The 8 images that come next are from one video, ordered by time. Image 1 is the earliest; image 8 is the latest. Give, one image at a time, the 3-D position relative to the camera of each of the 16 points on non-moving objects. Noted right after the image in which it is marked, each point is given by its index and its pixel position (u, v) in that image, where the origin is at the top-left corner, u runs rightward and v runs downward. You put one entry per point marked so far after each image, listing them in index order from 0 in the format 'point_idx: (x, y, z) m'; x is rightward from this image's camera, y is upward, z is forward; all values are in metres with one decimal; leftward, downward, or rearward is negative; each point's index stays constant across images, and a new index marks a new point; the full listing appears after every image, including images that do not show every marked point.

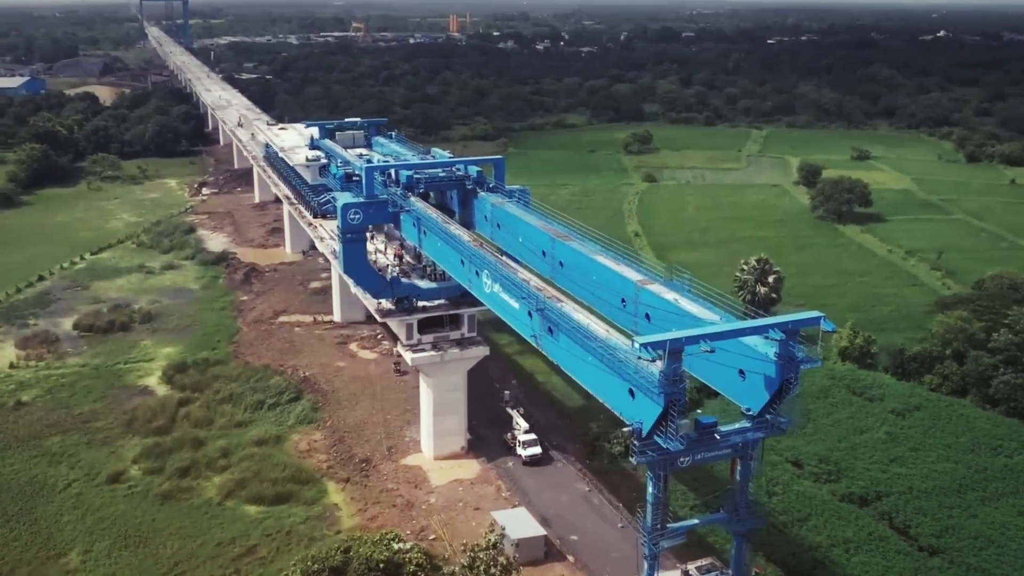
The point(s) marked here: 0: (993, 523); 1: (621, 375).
0: (+9.6, -4.7, +18.9) m
1: (+1.4, -1.1, +11.7) m
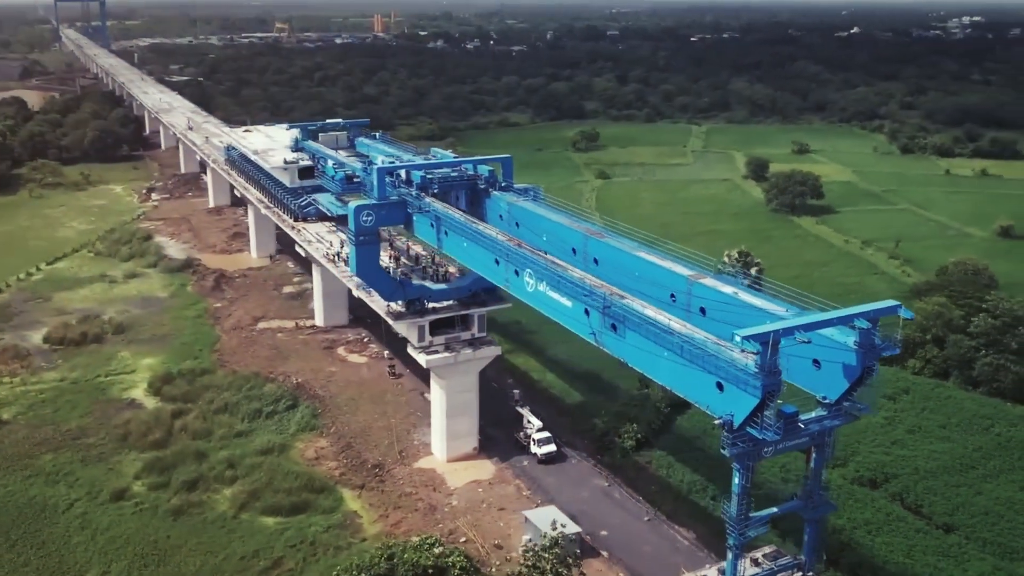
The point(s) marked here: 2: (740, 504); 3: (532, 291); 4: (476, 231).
0: (+10.1, -4.4, +19.7) m
1: (+2.4, -1.0, +11.8) m
2: (+2.9, -2.7, +12.0) m
3: (+0.3, -0.1, +15.5) m
4: (-0.6, +1.0, +17.1) m
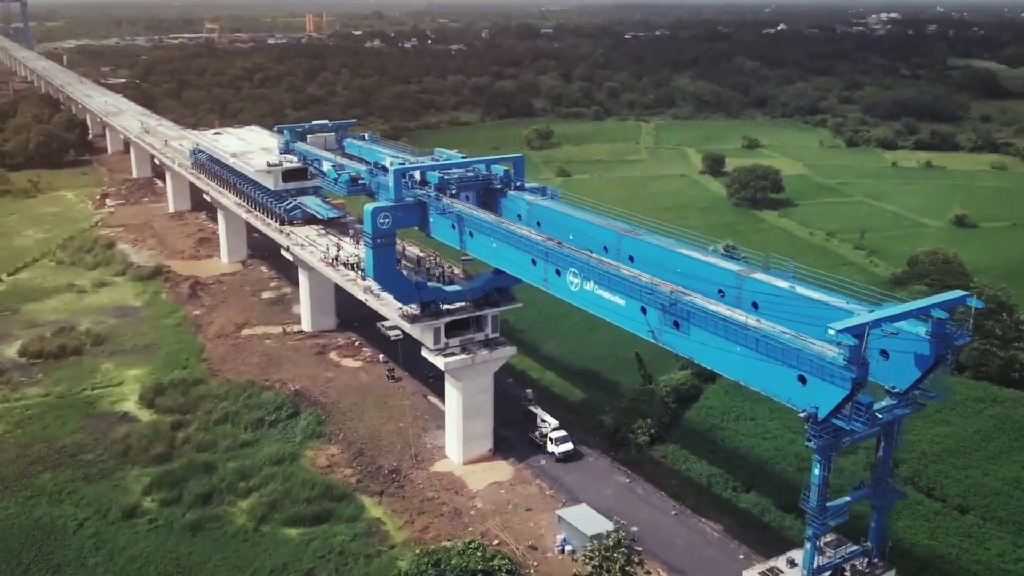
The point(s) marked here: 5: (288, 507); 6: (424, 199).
0: (+10.6, -4.1, +20.4) m
1: (+3.4, -0.9, +11.9) m
2: (+3.9, -2.6, +12.1) m
3: (+1.1, 0.0, +15.5) m
4: (0.0, +1.0, +17.0) m
5: (-4.6, -4.5, +19.6) m
6: (-1.8, +1.8, +19.5) m
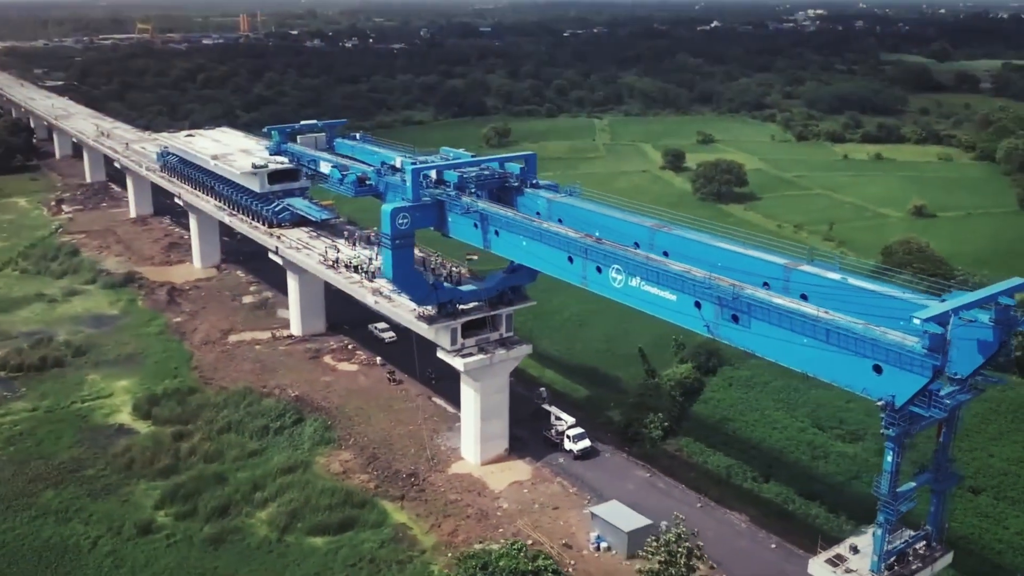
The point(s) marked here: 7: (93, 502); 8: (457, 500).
0: (+11.0, -3.8, +21.0) m
1: (+4.4, -0.8, +12.1) m
2: (+4.9, -2.5, +12.3) m
3: (+1.8, 0.0, +15.4) m
4: (+0.5, +1.0, +16.9) m
5: (-4.1, -4.6, +19.2) m
6: (-1.4, +1.8, +19.3) m
7: (-8.7, -4.5, +19.8) m
8: (-1.1, -4.4, +19.8) m
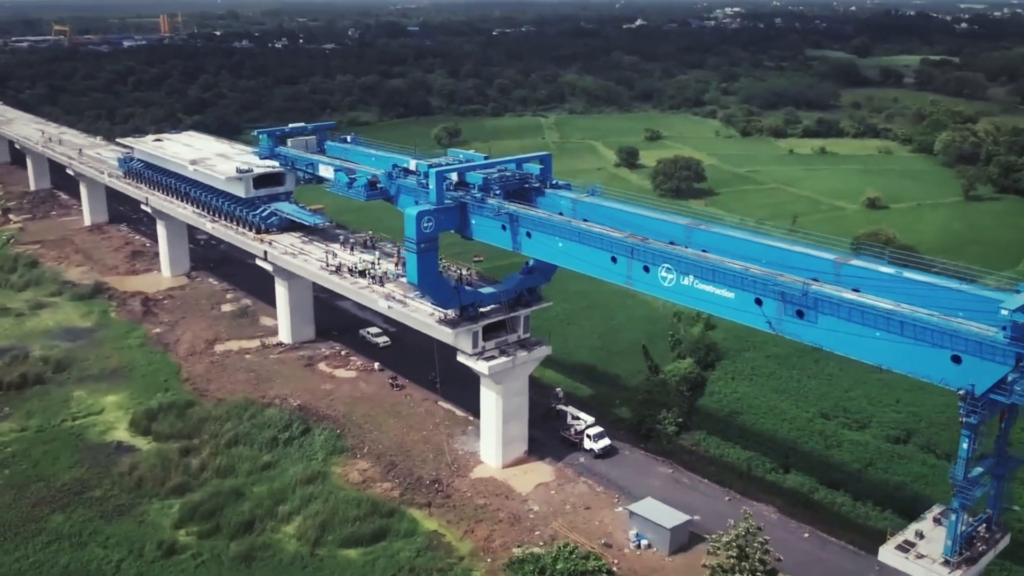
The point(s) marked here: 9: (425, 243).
0: (+11.5, -3.5, +21.9) m
1: (+5.5, -0.7, +12.4) m
2: (+6.0, -2.4, +12.7) m
3: (+2.6, +0.1, +15.5) m
4: (+1.2, +1.0, +16.8) m
5: (-3.4, -4.7, +18.8) m
6: (-0.9, +1.7, +19.1) m
7: (-8.1, -4.7, +19.0) m
8: (-0.5, -4.5, +19.7) m
9: (-1.7, +0.9, +18.8) m
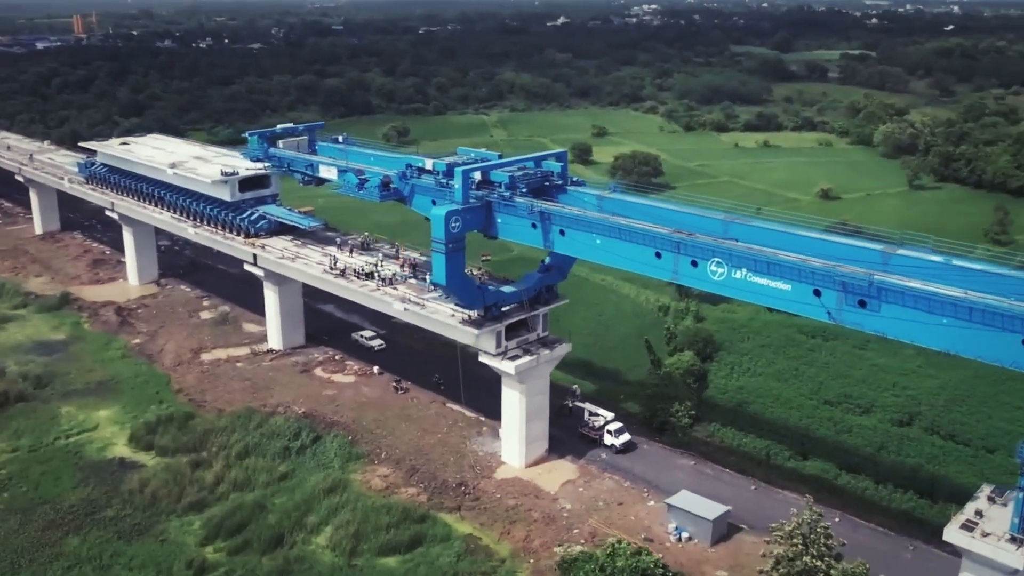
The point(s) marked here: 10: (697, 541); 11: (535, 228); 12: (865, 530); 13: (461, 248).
0: (+11.8, -3.2, +22.7) m
1: (+6.6, -0.5, +12.8) m
2: (+7.2, -2.2, +13.1) m
3: (+3.4, +0.2, +15.6) m
4: (+1.9, +1.1, +16.8) m
5: (-2.7, -4.8, +18.4) m
6: (-0.4, +1.7, +18.9) m
7: (-7.4, -4.9, +18.2) m
8: (+0.1, -4.4, +19.5) m
9: (-1.2, +0.9, +18.5) m
10: (+3.5, -4.8, +17.9) m
11: (+0.4, +1.2, +18.3) m
12: (+6.8, -4.7, +18.4) m
13: (-1.0, +0.8, +18.8) m
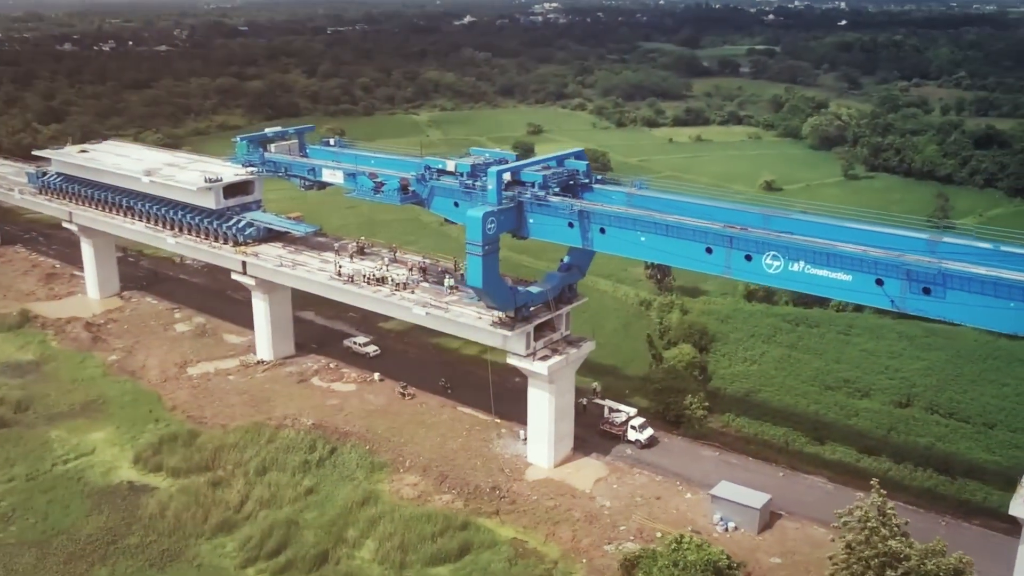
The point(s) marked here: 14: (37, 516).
0: (+12.2, -2.7, +23.8) m
1: (+7.9, -0.3, +13.4) m
2: (+8.5, -1.9, +13.7) m
3: (+4.4, +0.3, +15.9) m
4: (+2.8, +1.2, +16.9) m
5: (-1.8, -4.9, +18.0) m
6: (+0.2, +1.7, +18.7) m
7: (-6.4, -5.2, +17.3) m
8: (+0.9, -4.4, +19.4) m
9: (-0.5, +0.9, +18.3) m
10: (+4.4, -4.6, +18.2) m
11: (+1.1, +1.2, +18.3) m
12: (+7.7, -4.4, +19.0) m
13: (-0.4, +0.7, +18.6) m
14: (-9.5, -4.6, +19.1) m
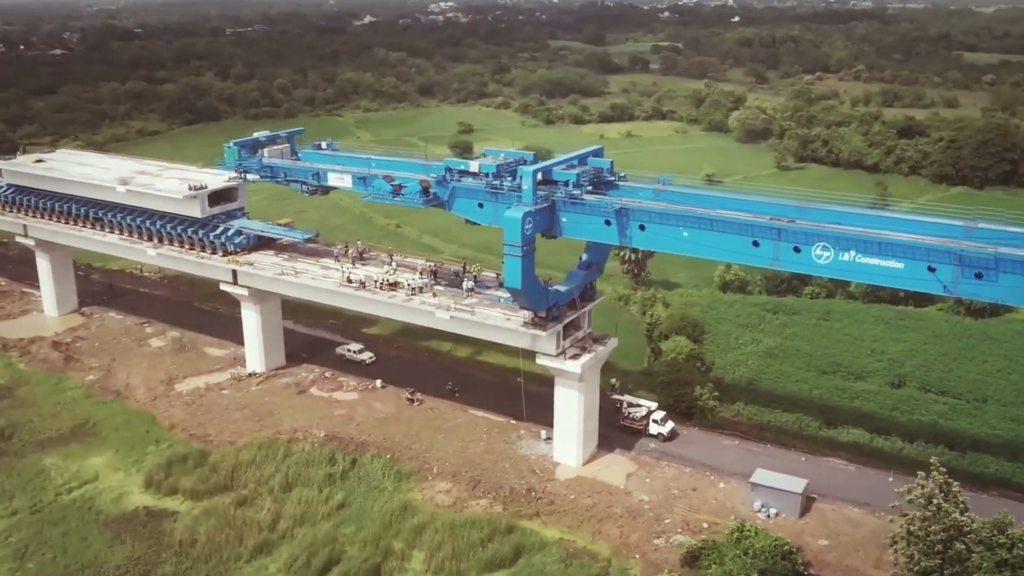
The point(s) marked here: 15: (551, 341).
0: (+12.3, -2.2, +25.0) m
1: (+9.2, 0.0, +14.1) m
2: (+9.8, -1.6, +14.6) m
3: (+5.4, +0.5, +16.3) m
4: (+3.6, +1.3, +17.1) m
5: (-0.8, -4.9, +17.7) m
6: (+0.8, +1.7, +18.6) m
7: (-5.3, -5.4, +16.6) m
8: (+1.7, -4.4, +19.4) m
9: (+0.3, +0.8, +18.1) m
10: (+5.3, -4.4, +18.6) m
11: (+1.8, +1.2, +18.3) m
12: (+8.5, -4.1, +19.8) m
13: (+0.3, +0.7, +18.4) m
14: (-8.6, -4.9, +17.9) m
15: (+0.8, -1.1, +19.6) m
